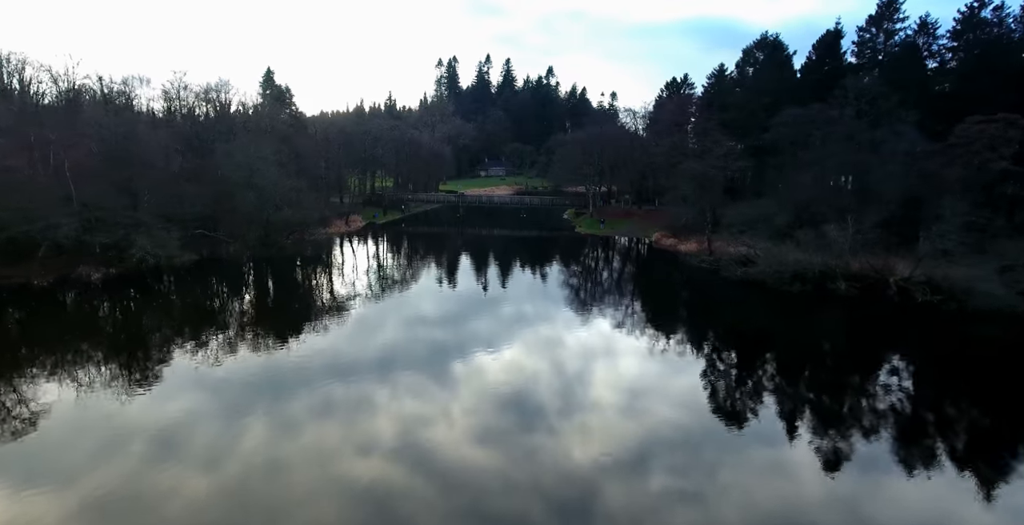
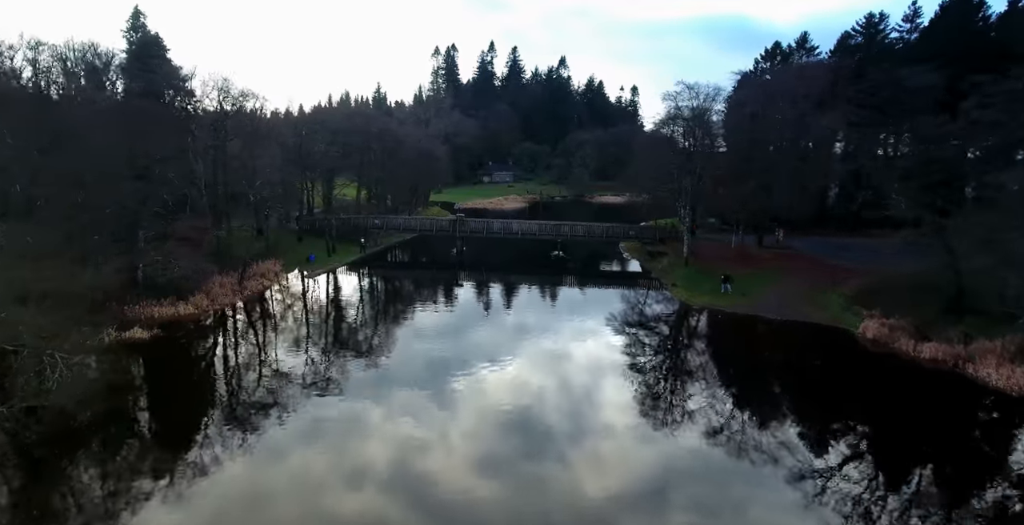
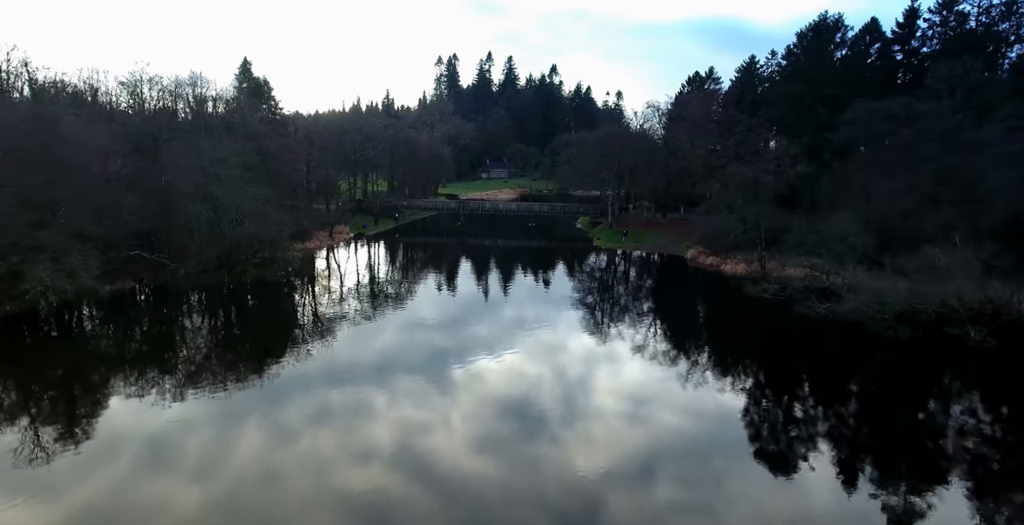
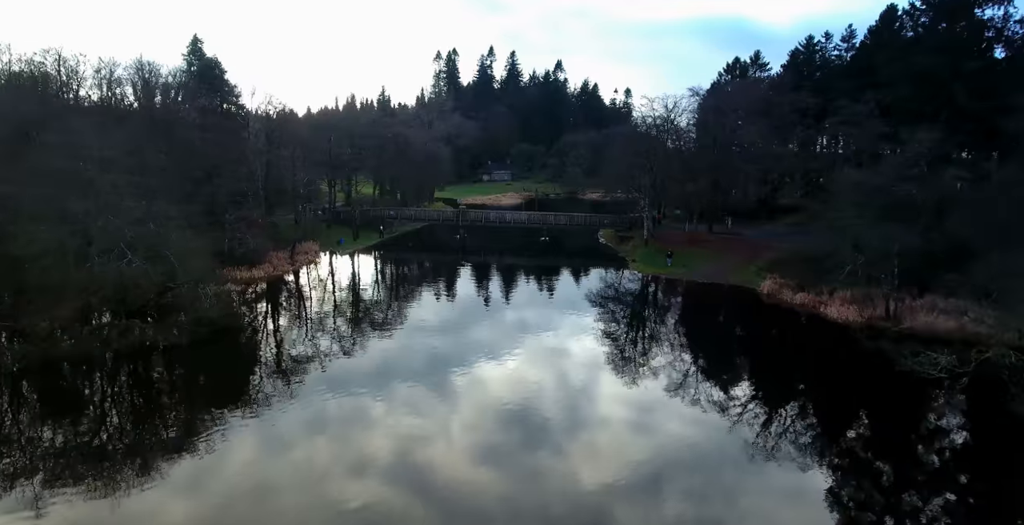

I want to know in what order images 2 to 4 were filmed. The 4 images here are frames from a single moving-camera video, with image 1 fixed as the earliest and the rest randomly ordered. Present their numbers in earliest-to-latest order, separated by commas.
3, 4, 2
